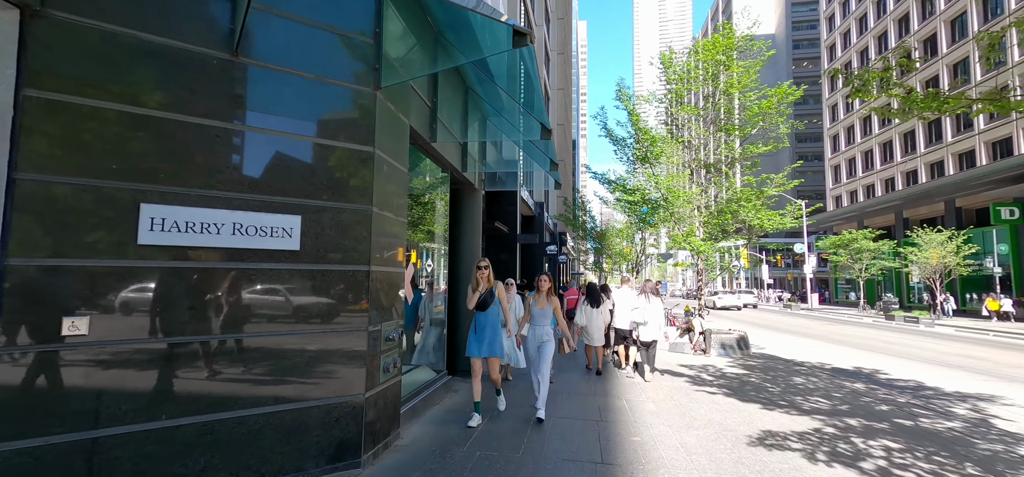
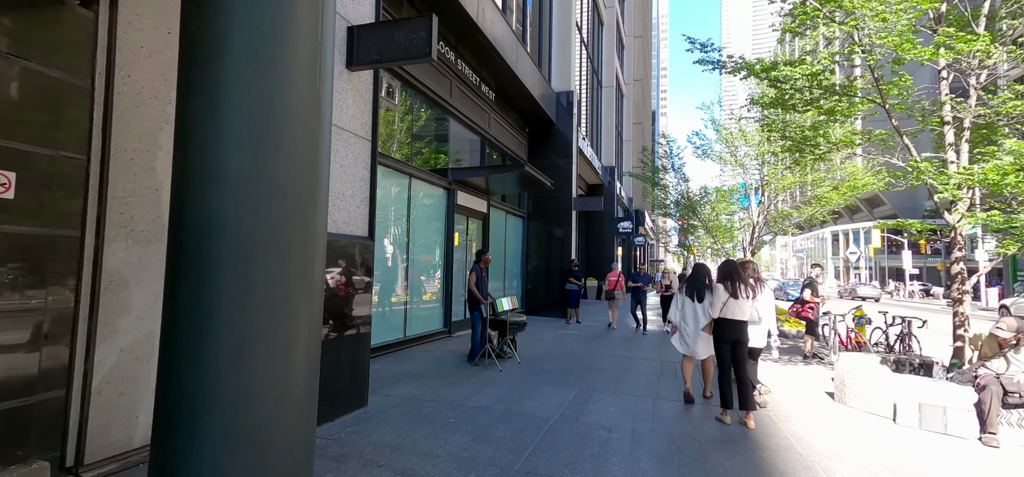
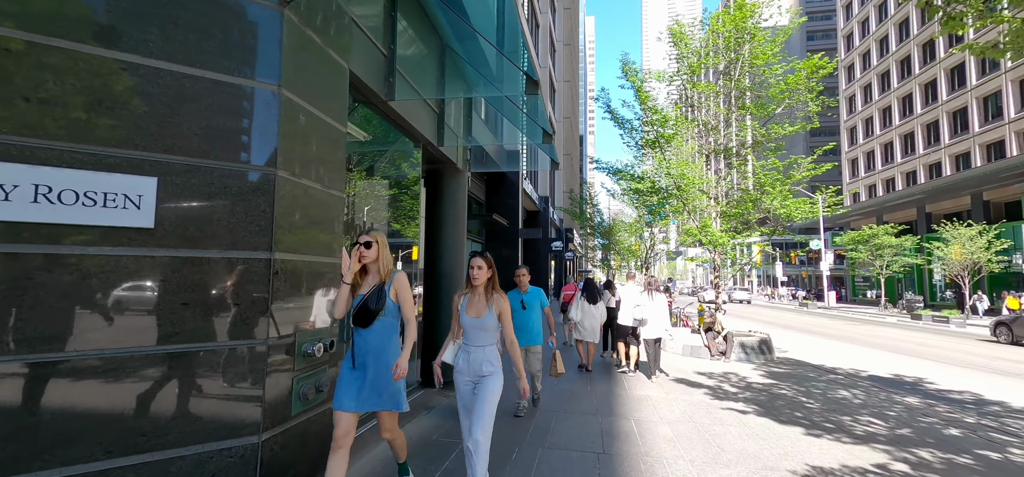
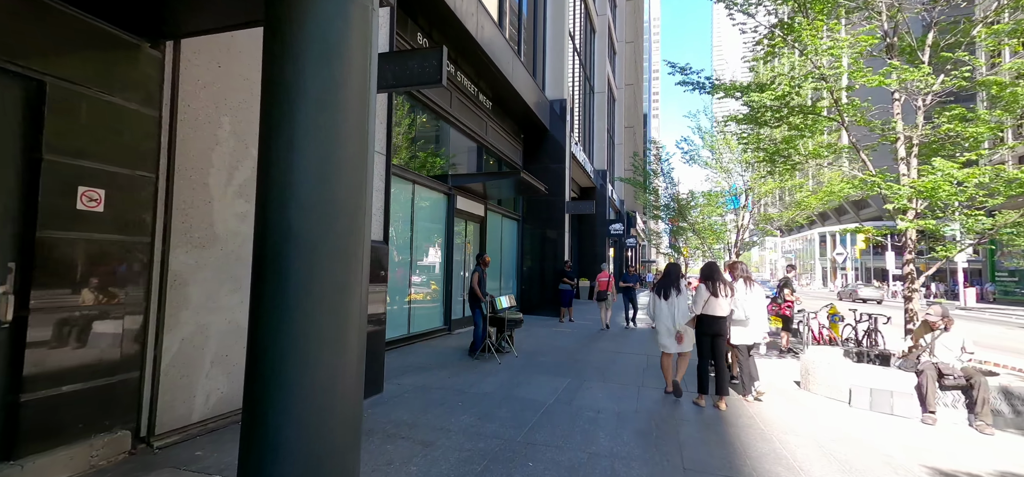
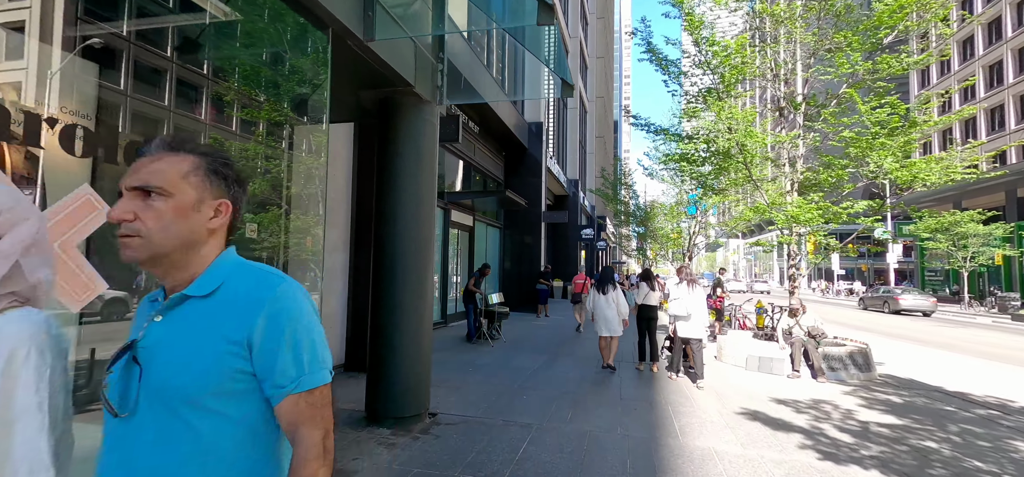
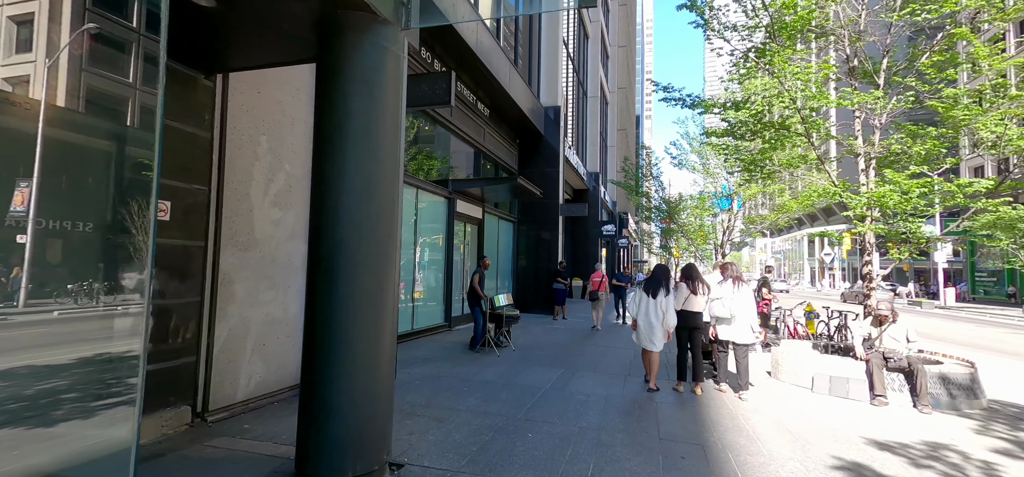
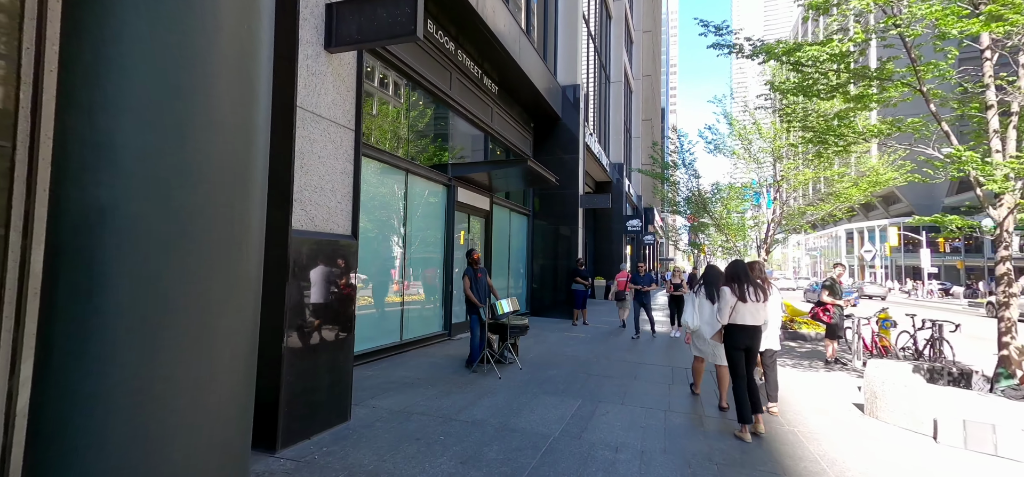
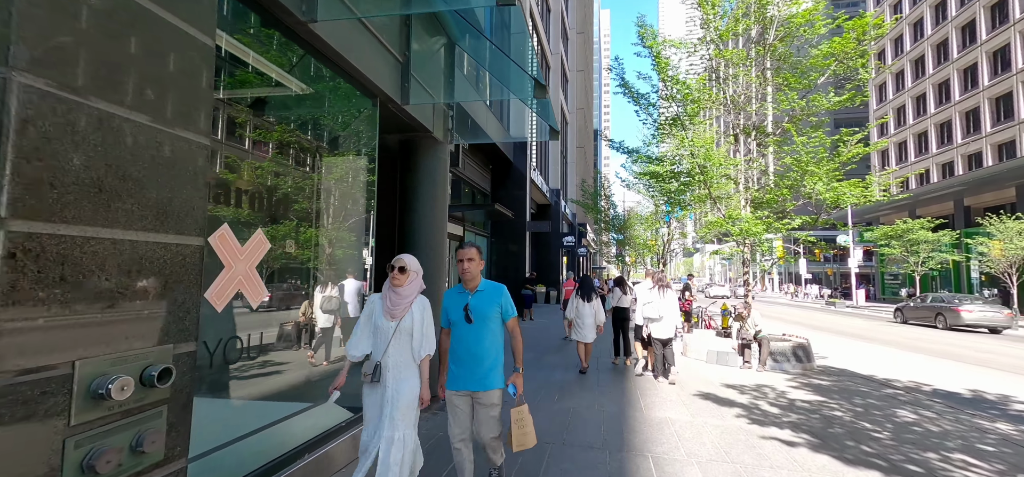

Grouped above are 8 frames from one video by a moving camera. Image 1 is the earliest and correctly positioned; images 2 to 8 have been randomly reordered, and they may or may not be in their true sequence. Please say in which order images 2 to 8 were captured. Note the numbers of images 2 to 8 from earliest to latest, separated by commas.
3, 8, 5, 6, 4, 2, 7
